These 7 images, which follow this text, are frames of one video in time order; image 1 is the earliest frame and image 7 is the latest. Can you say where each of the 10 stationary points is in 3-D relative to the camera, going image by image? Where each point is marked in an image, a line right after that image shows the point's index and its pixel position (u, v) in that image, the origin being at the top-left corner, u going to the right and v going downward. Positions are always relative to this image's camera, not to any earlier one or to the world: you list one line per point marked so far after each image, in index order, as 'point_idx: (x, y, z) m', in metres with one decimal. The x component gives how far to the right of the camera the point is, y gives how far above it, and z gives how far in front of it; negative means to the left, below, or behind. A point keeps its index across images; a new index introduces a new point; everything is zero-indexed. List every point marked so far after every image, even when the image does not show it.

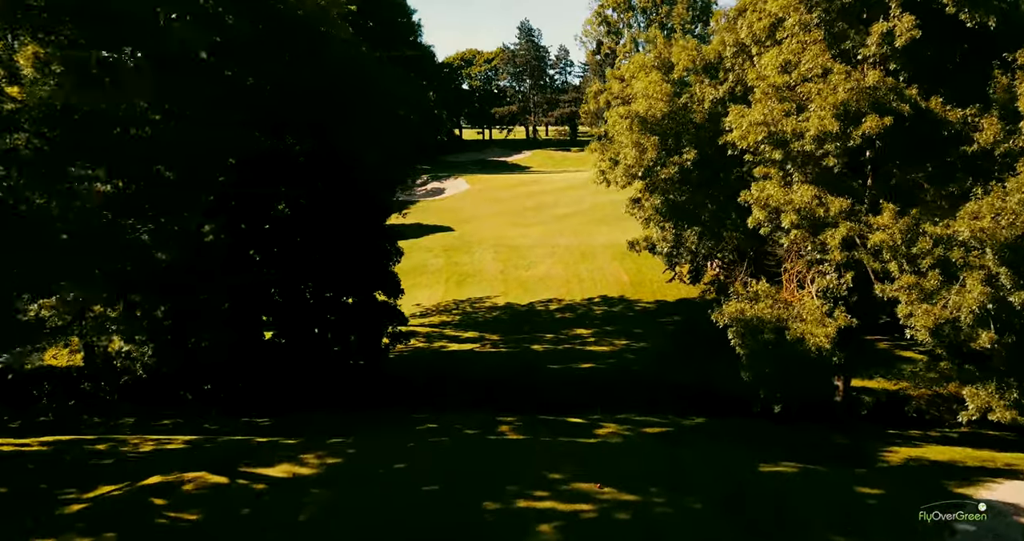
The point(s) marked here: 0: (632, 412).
0: (+3.2, -3.9, +19.3) m
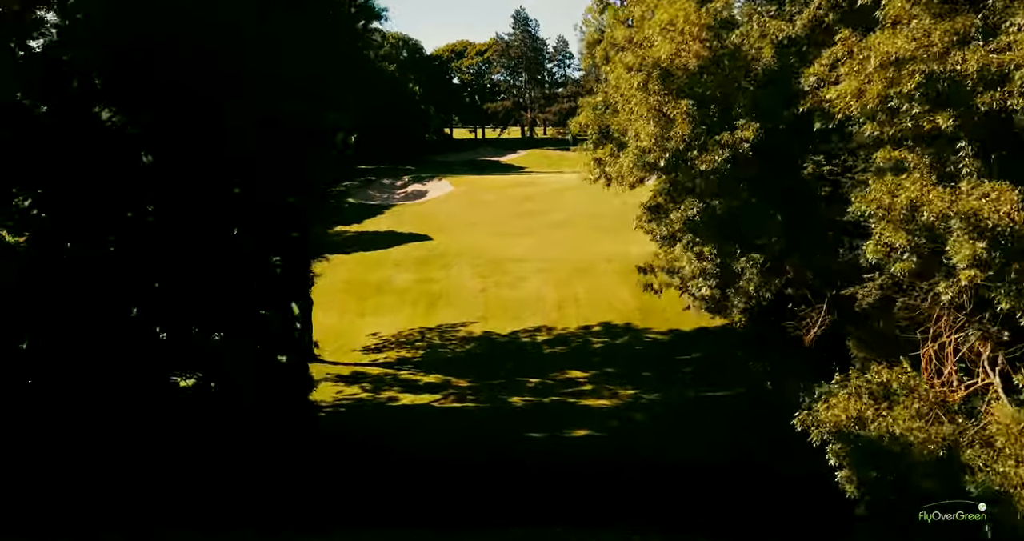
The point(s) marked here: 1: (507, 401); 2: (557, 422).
0: (+2.4, -4.6, +13.3) m
1: (-0.1, -3.5, +19.1) m
2: (+1.1, -3.7, +17.6) m
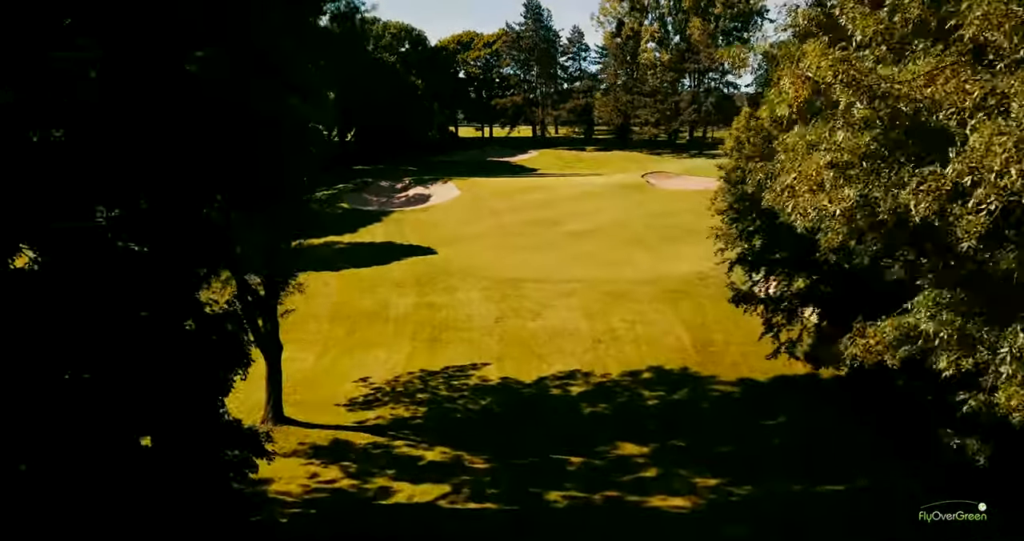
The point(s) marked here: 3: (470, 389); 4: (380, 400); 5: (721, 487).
0: (+3.1, -5.5, +8.0) m
1: (+0.6, -4.4, +13.8) m
2: (+1.8, -4.6, +12.3) m
3: (-1.2, -3.2, +19.5) m
4: (-3.5, -3.5, +19.0) m
5: (+4.1, -4.3, +13.9) m
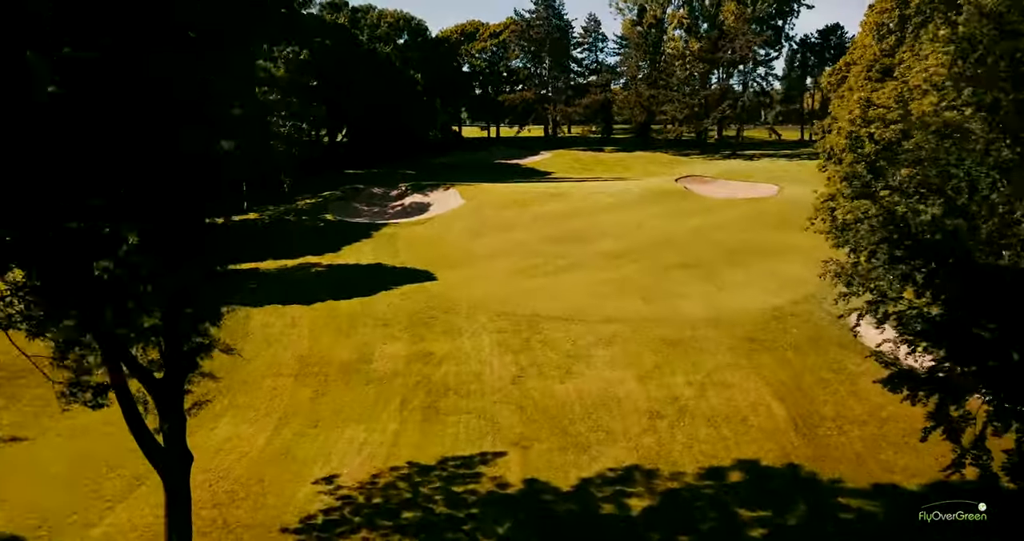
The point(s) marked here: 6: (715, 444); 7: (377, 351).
0: (+3.6, -6.5, +1.8) m
1: (+1.1, -5.4, +7.6) m
2: (+2.4, -5.7, +6.1) m
3: (-0.6, -4.3, +13.3) m
4: (-3.0, -4.5, +12.9) m
5: (+4.6, -5.3, +7.7) m
6: (+4.3, -3.6, +15.0) m
7: (-3.8, -2.3, +20.0) m
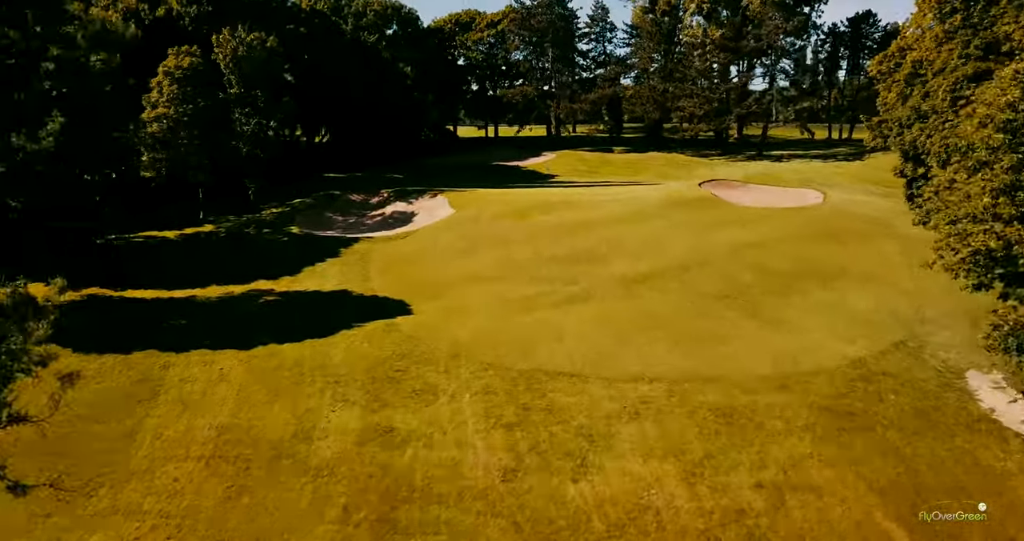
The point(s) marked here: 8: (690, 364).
0: (+3.4, -7.4, -3.4) m
1: (+0.9, -6.3, +2.4) m
2: (+2.1, -6.5, +0.9) m
3: (-0.8, -5.2, +8.1) m
4: (-3.1, -5.4, +7.7) m
5: (+4.4, -6.2, +2.5) m
6: (+4.1, -4.5, +9.7) m
7: (-4.0, -3.1, +14.8) m
8: (+4.0, -2.1, +16.0) m
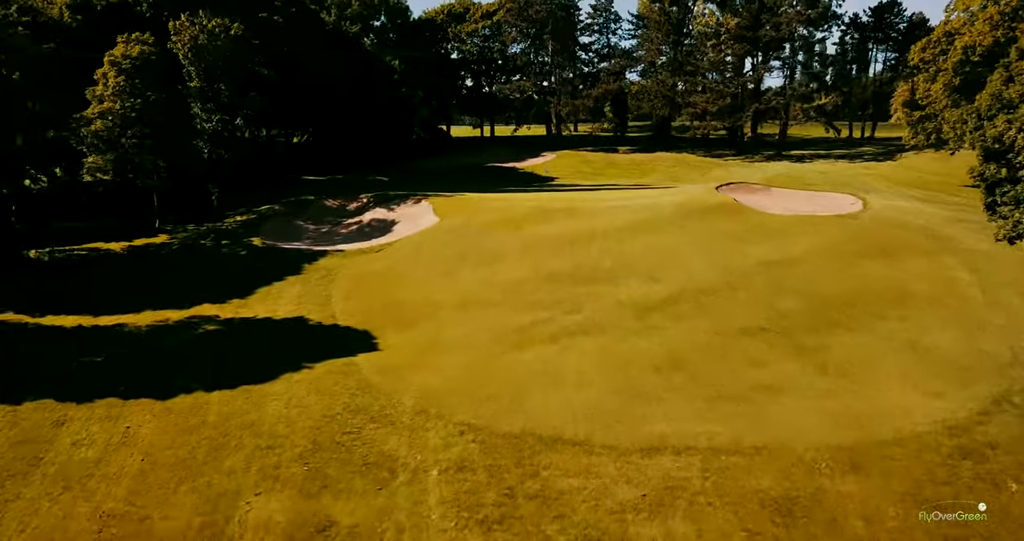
0: (+3.1, -8.0, -7.2) m
1: (+0.6, -6.9, -1.3) m
2: (+1.8, -7.1, -2.8) m
3: (-1.1, -5.8, +4.4) m
4: (-3.5, -6.0, +3.9) m
5: (+4.1, -6.7, -1.3) m
6: (+3.8, -5.1, +6.0) m
7: (-4.3, -3.7, +11.0) m
8: (+3.7, -2.6, +12.3) m
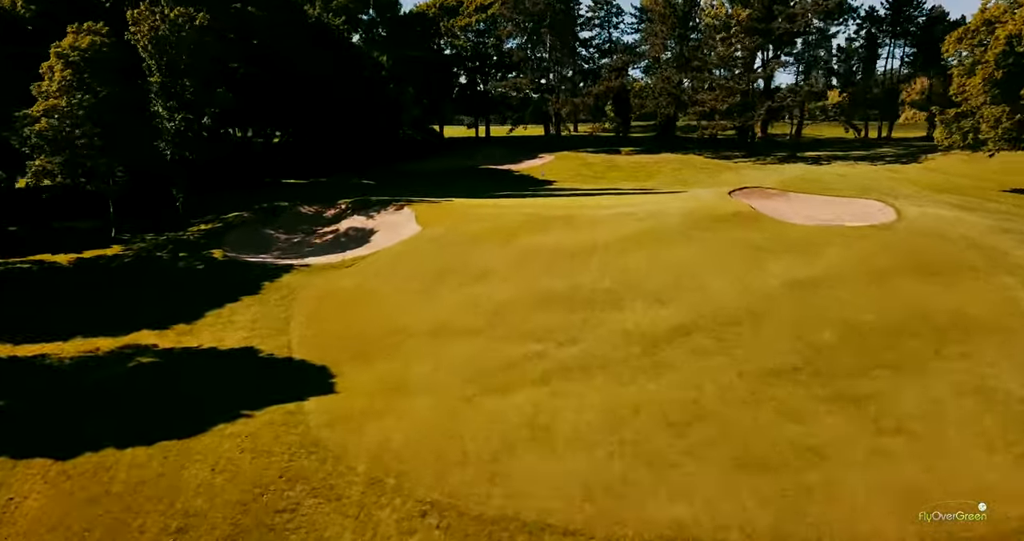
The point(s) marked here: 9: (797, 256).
0: (+2.7, -8.4, -9.9) m
1: (+0.2, -7.4, -4.1) m
2: (+1.5, -7.6, -5.6) m
3: (-1.4, -6.3, +1.6) m
4: (-3.8, -6.5, +1.2) m
5: (+3.7, -7.2, -4.0) m
6: (+3.4, -5.6, +3.3) m
7: (-4.6, -4.2, +8.3) m
8: (+3.3, -3.2, +9.5) m
9: (+7.3, +0.3, +18.2) m
